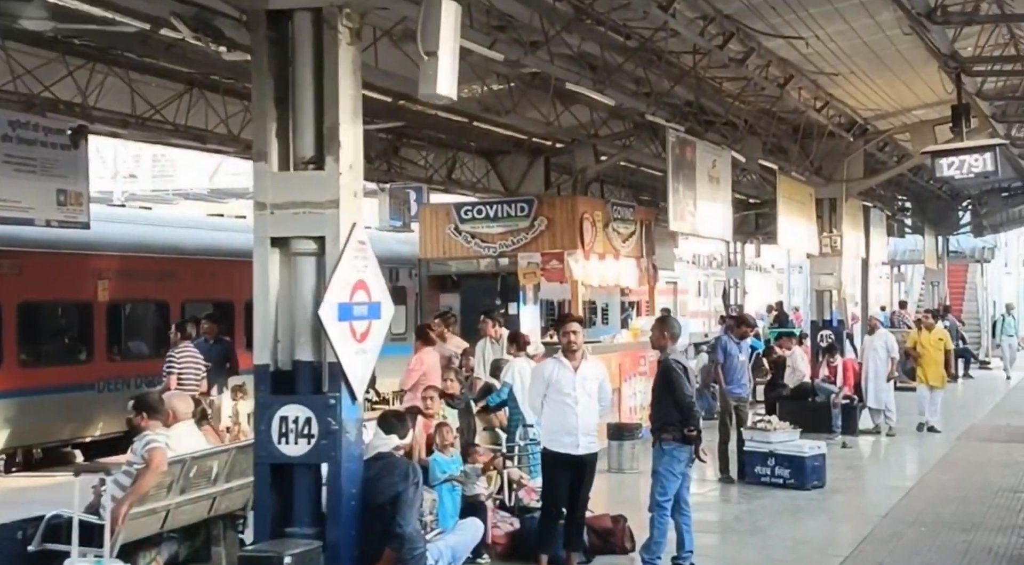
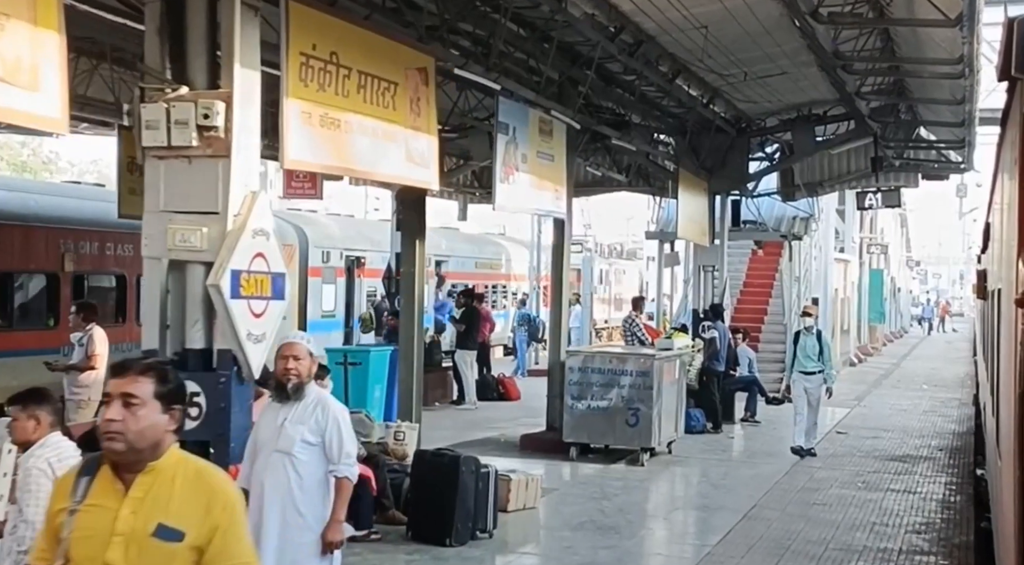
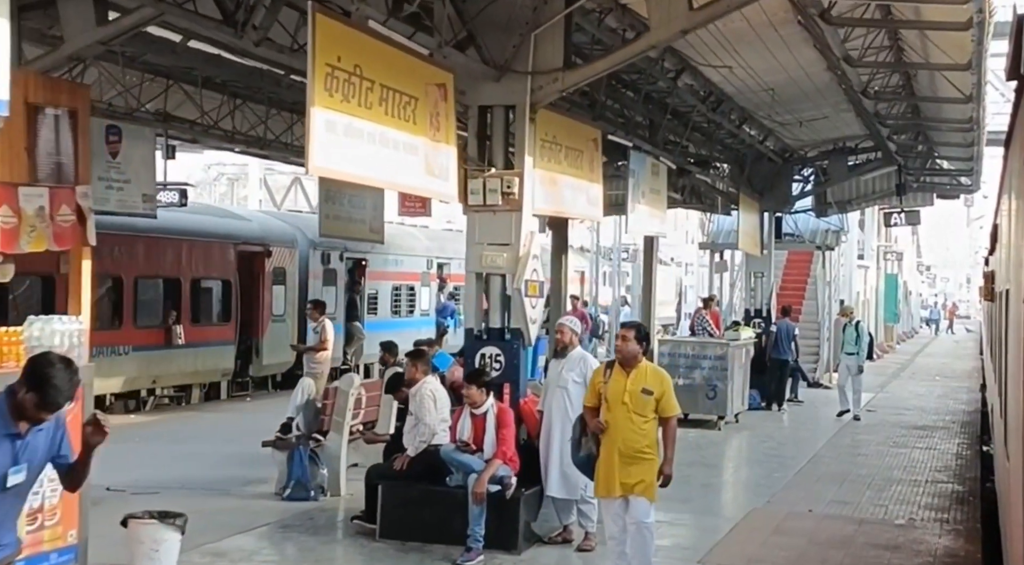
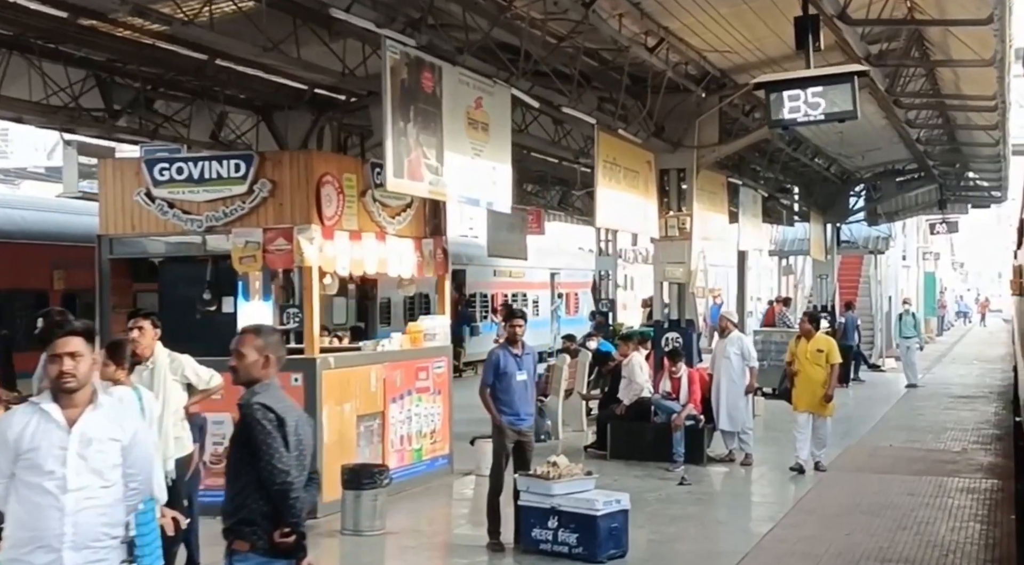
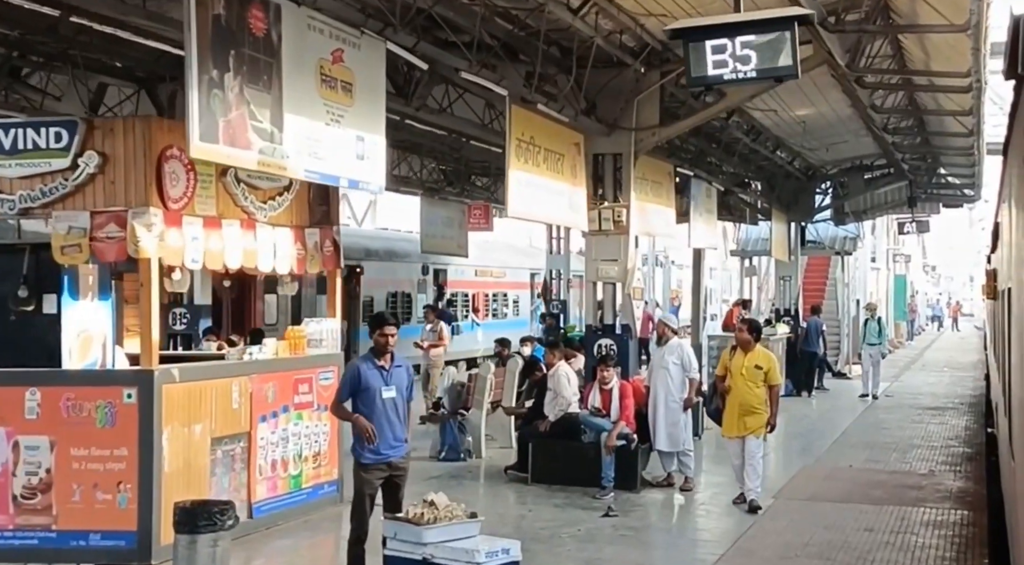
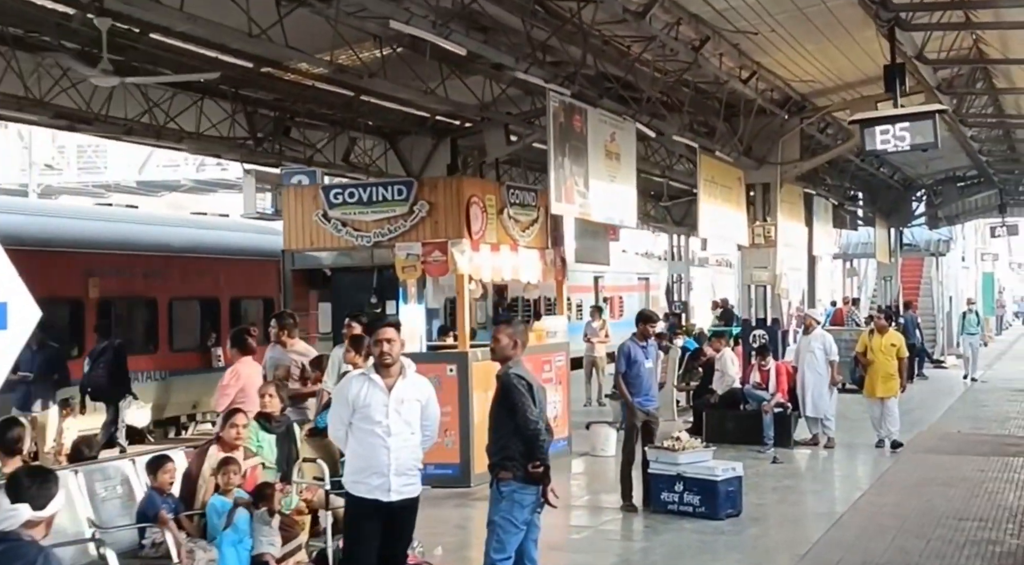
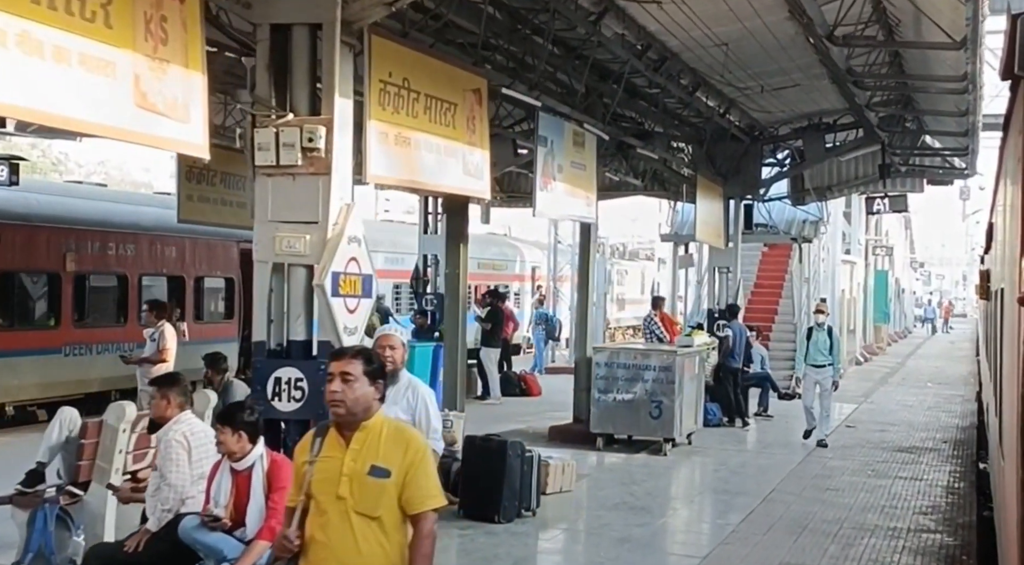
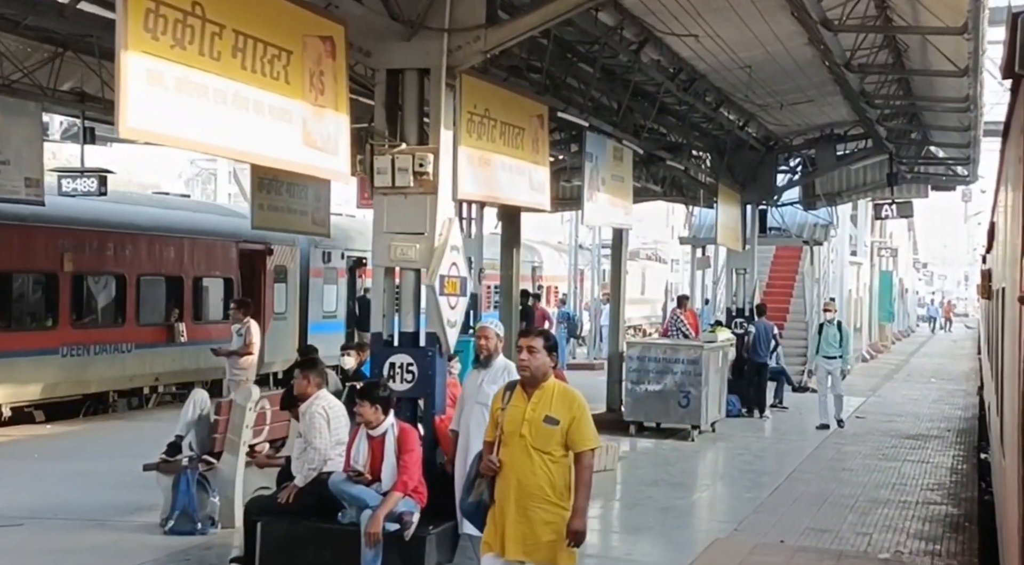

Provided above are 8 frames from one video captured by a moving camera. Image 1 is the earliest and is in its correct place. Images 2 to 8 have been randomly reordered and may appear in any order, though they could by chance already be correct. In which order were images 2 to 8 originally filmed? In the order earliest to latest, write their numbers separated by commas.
6, 4, 5, 3, 8, 7, 2
